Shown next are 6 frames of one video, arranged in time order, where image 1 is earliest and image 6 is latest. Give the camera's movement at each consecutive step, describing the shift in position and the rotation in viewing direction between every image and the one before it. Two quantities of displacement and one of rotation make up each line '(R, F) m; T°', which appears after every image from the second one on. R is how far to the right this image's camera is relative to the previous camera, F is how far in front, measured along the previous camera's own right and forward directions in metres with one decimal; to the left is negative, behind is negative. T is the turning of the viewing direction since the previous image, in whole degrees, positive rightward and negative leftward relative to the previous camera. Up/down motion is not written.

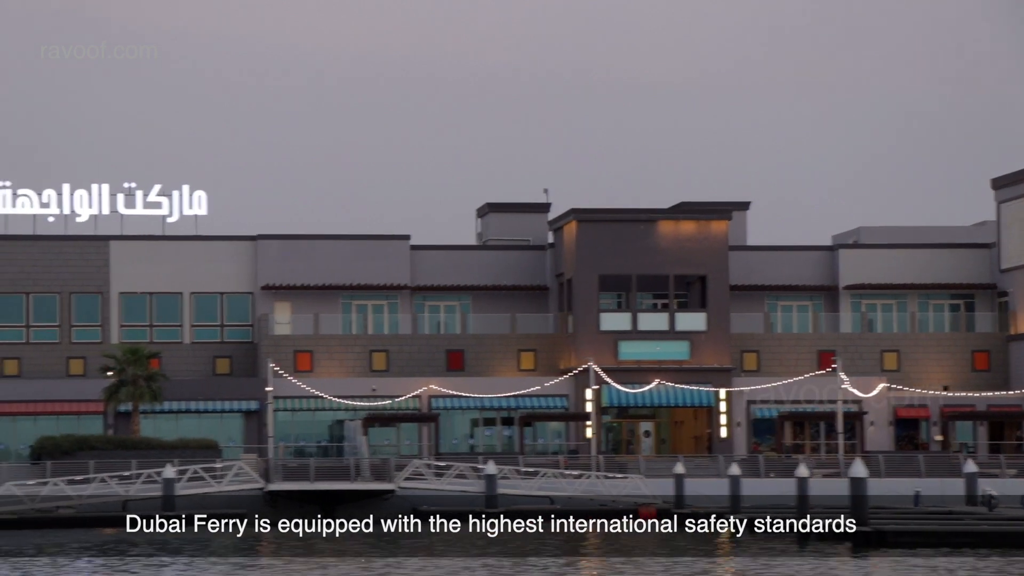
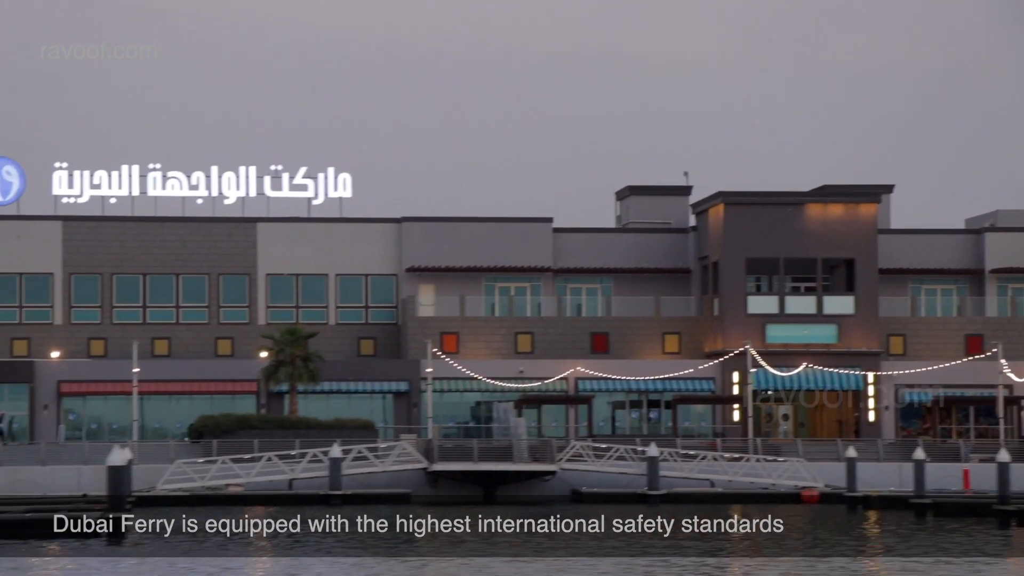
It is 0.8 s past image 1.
(-1.7, -0.2) m; -3°
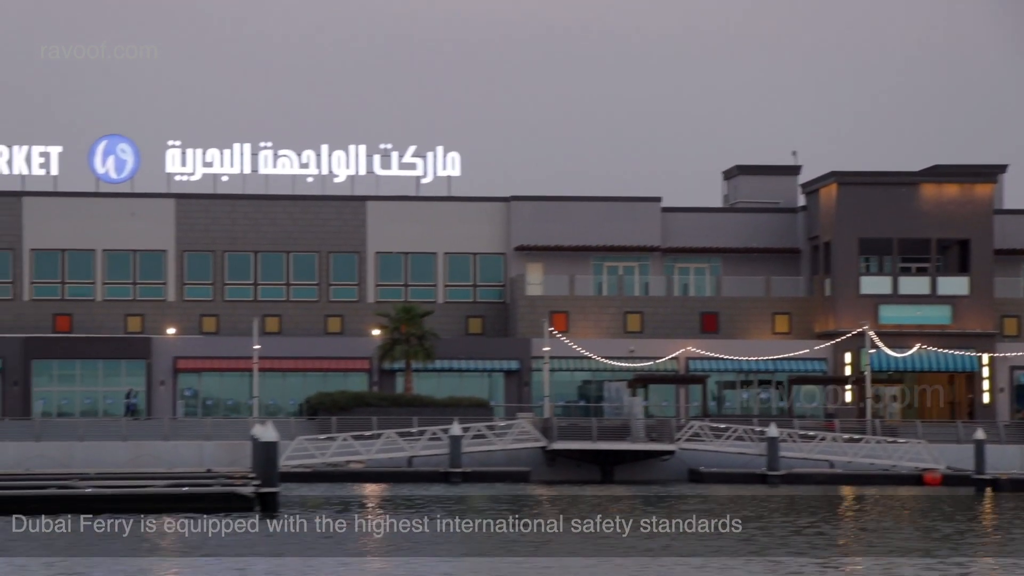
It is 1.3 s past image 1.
(-1.0, 0.0) m; -3°
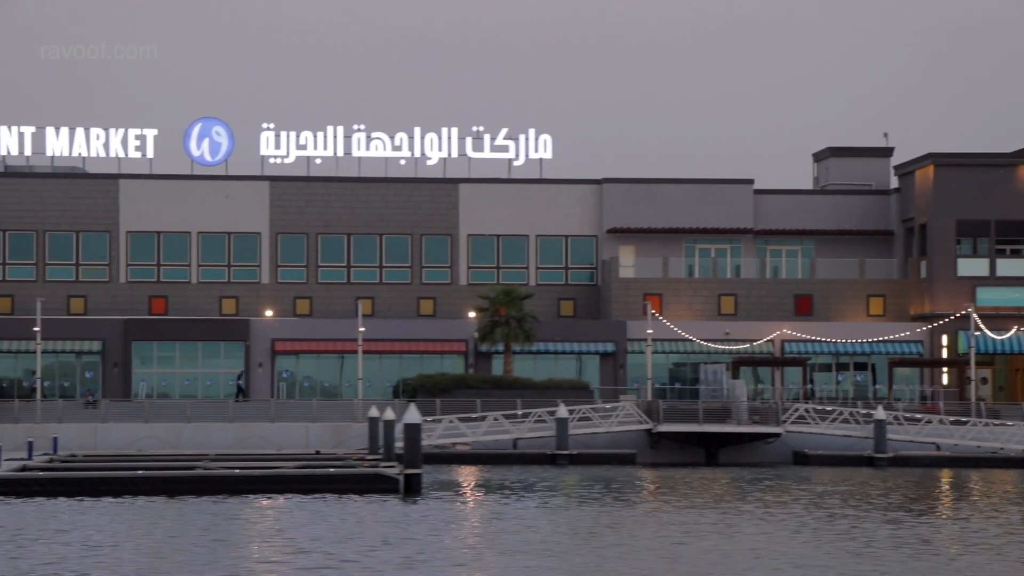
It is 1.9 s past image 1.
(-1.2, -0.1) m; -2°
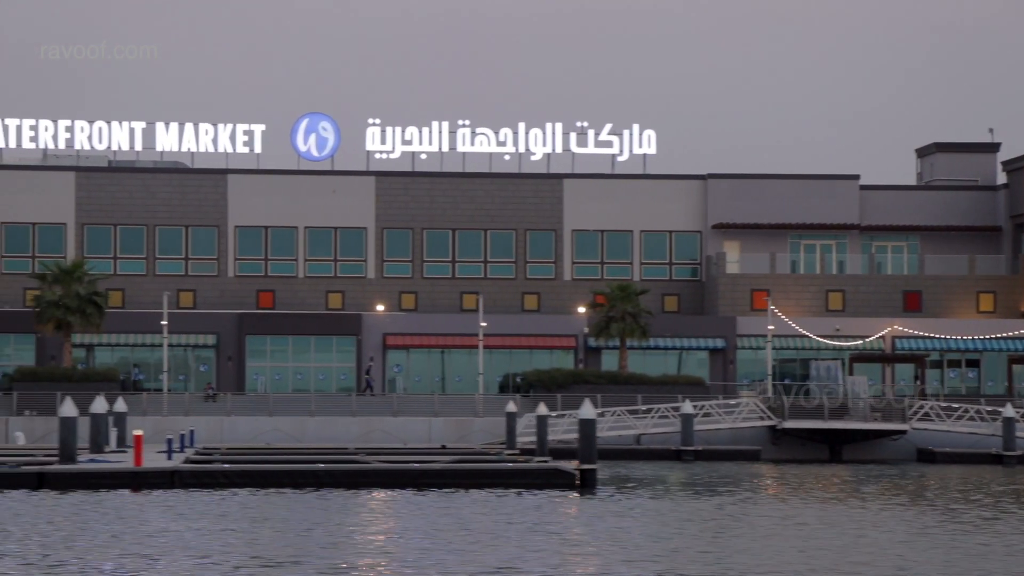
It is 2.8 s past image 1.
(-1.7, -0.1) m; -2°
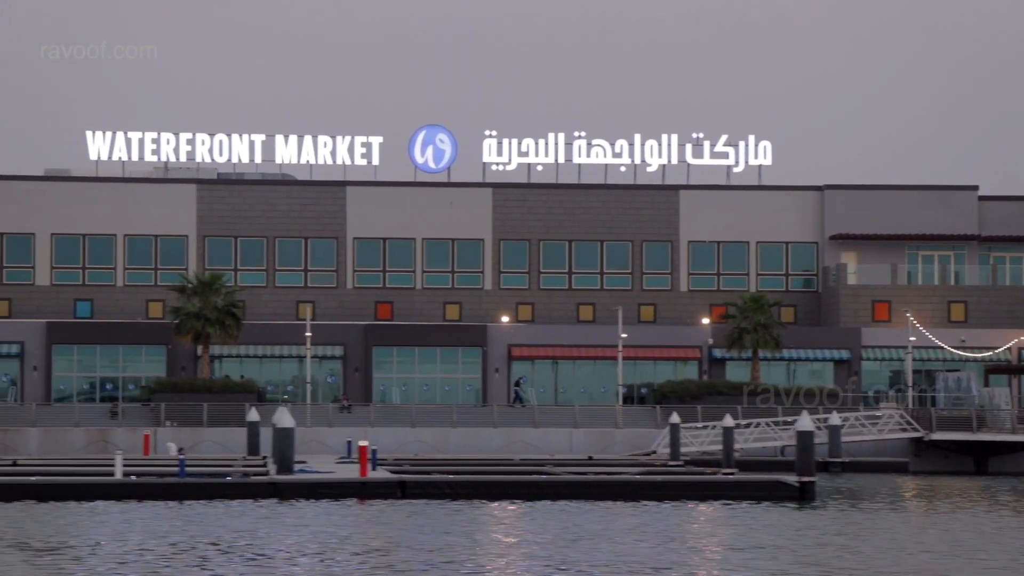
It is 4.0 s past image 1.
(-2.4, -0.2) m; -2°
